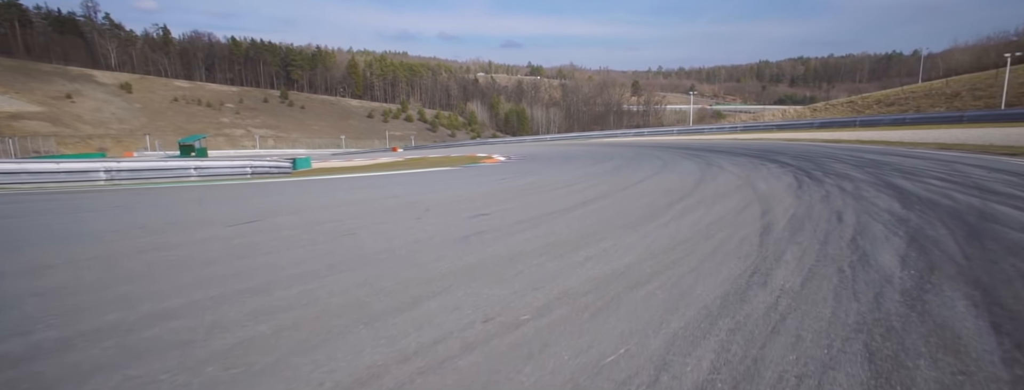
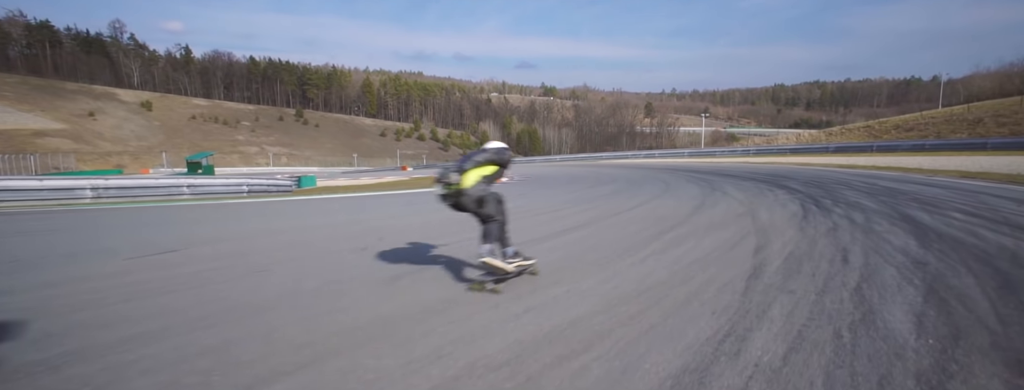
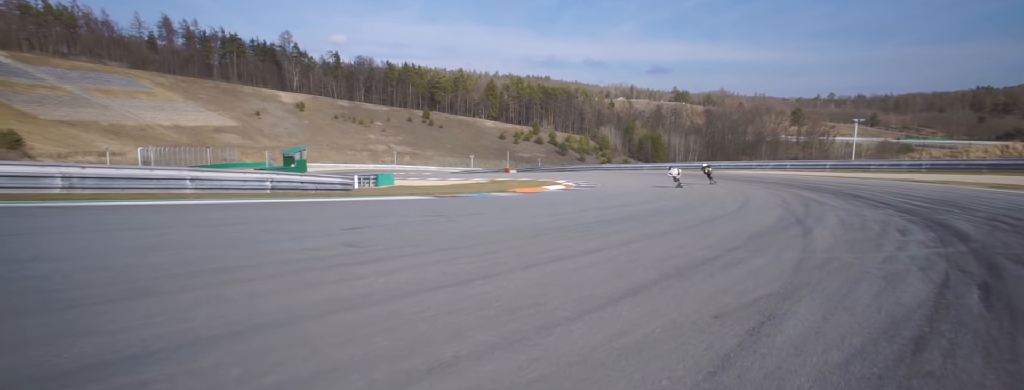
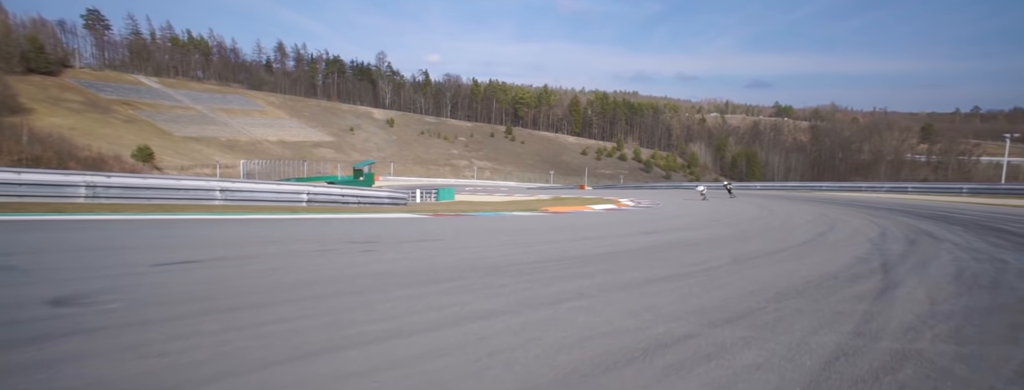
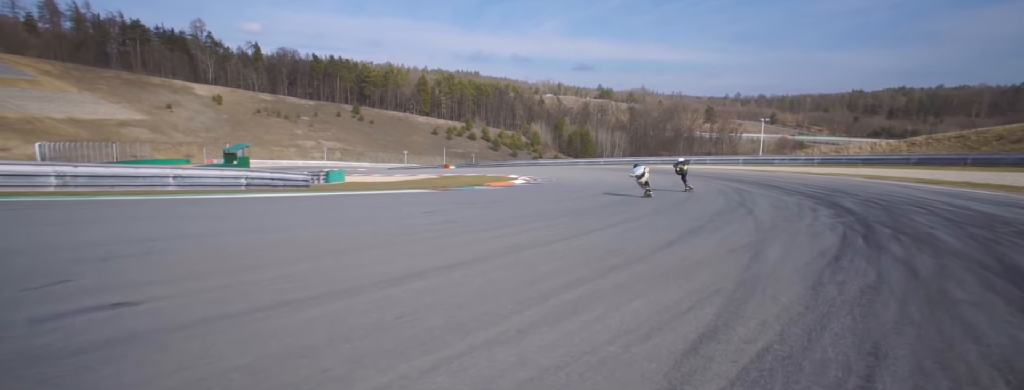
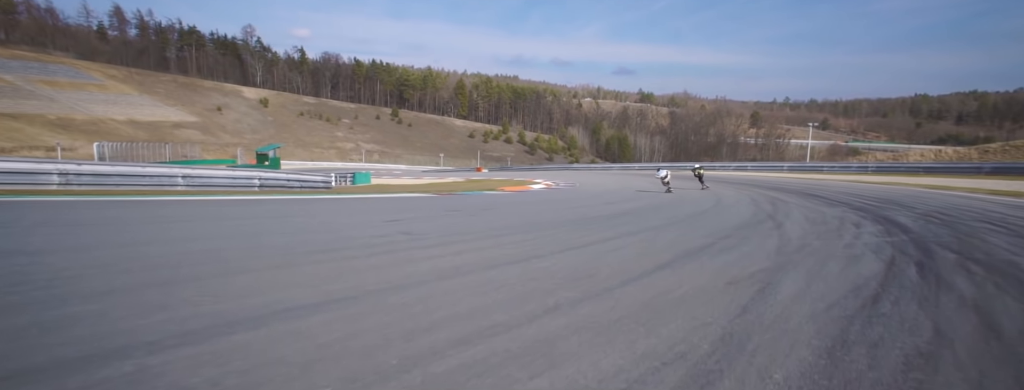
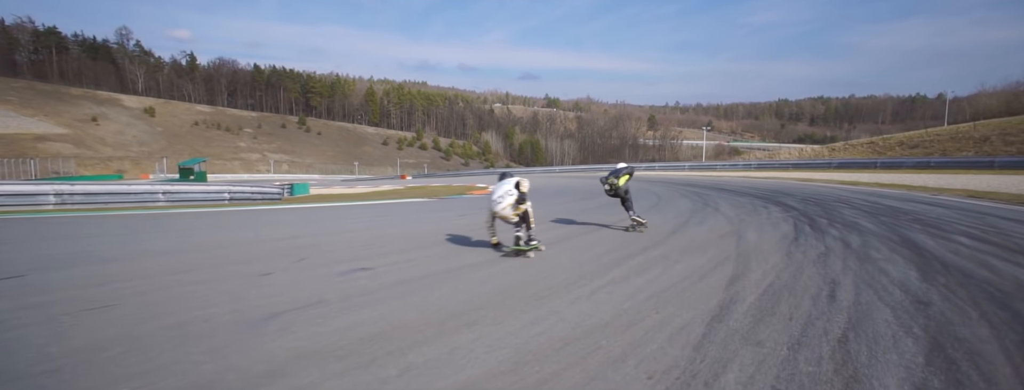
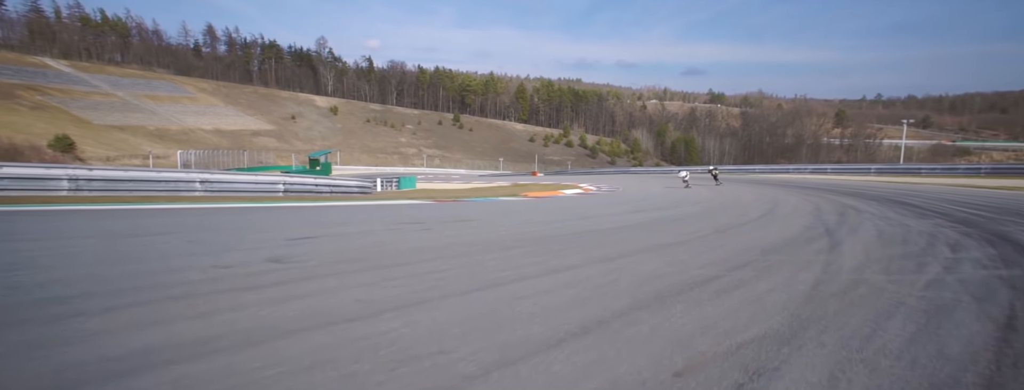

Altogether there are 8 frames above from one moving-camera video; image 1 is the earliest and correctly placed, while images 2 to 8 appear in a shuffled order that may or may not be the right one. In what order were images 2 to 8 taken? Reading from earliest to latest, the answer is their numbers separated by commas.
2, 7, 5, 6, 3, 8, 4
